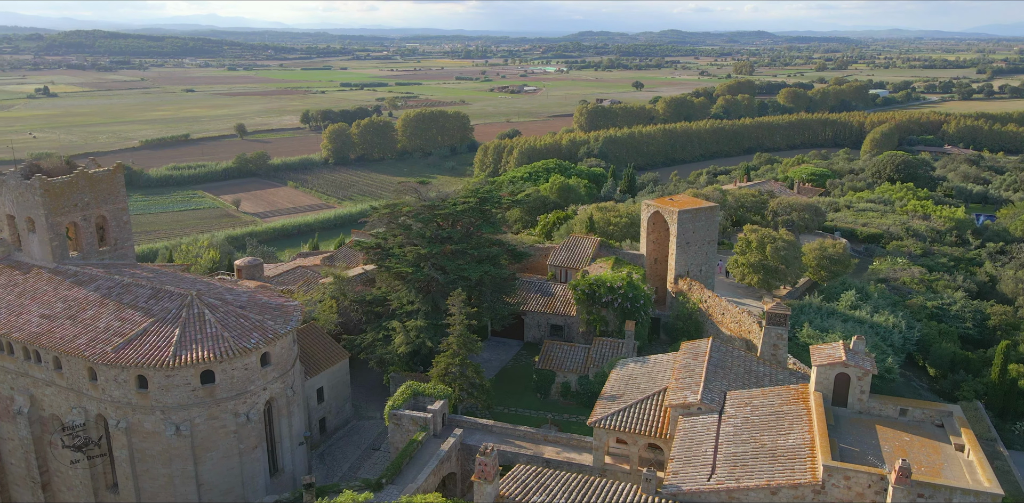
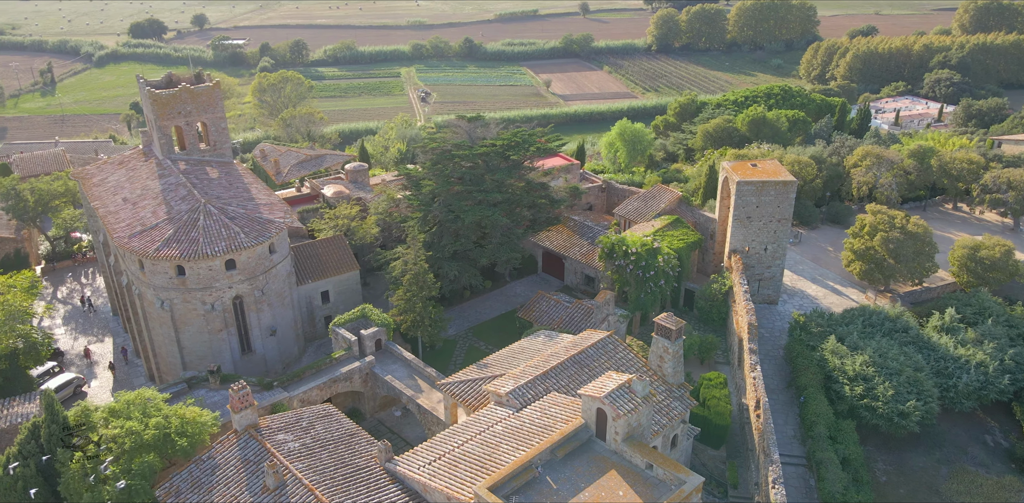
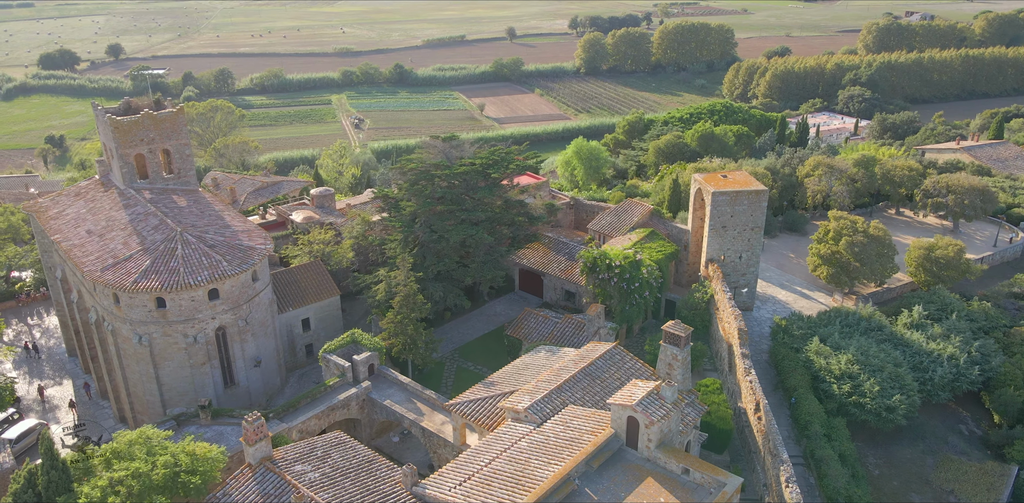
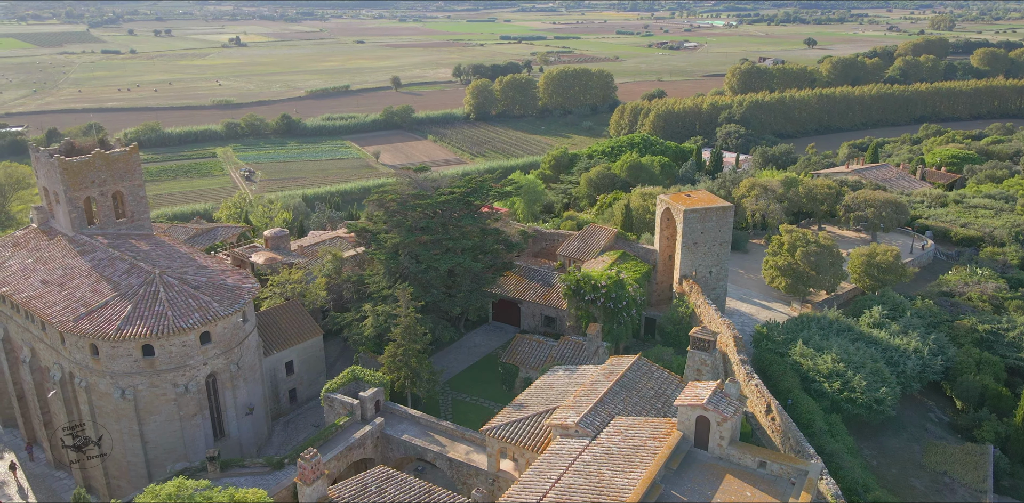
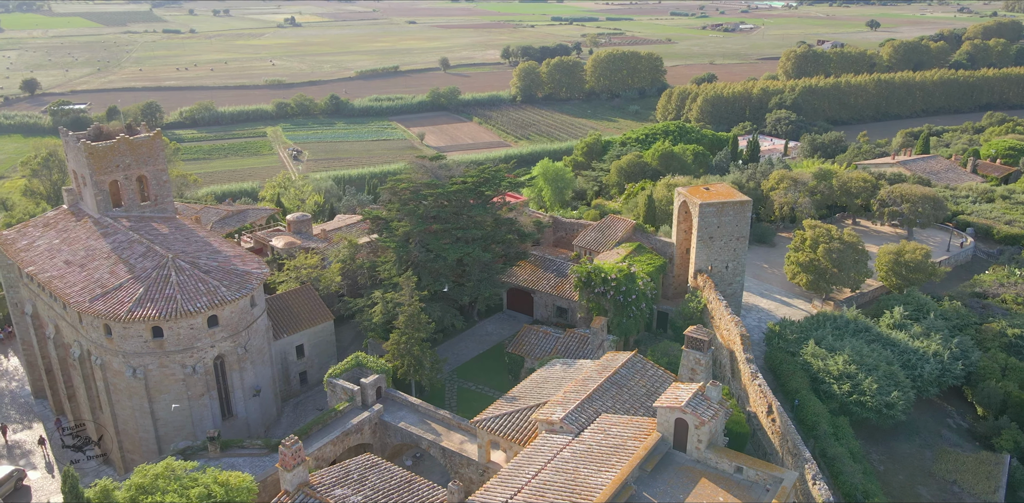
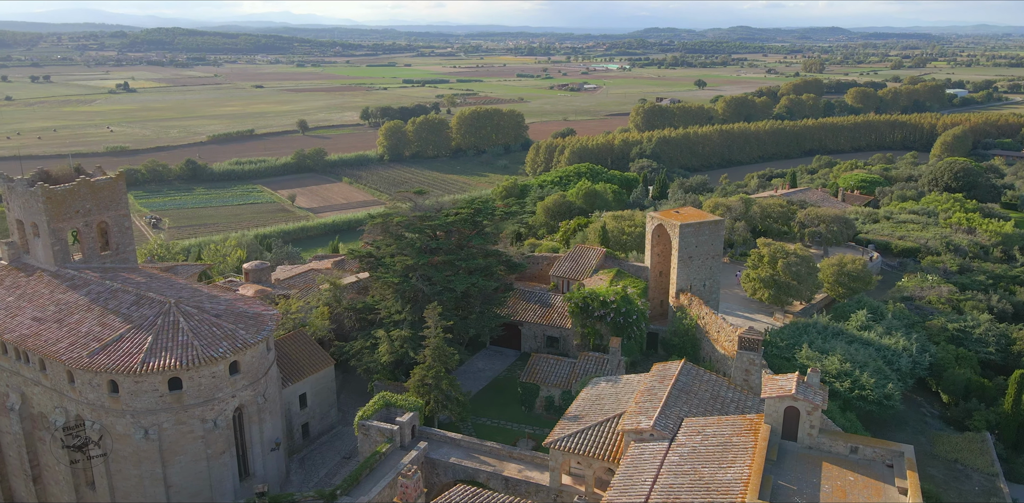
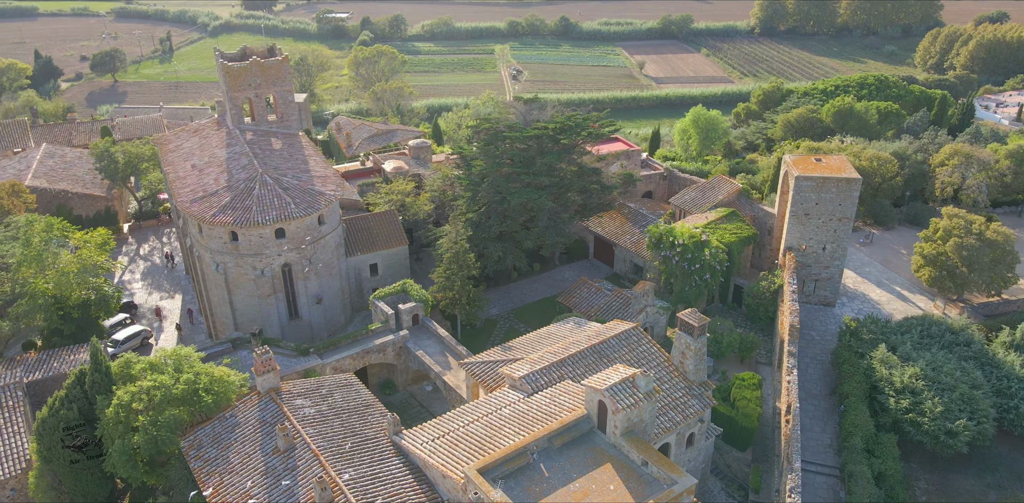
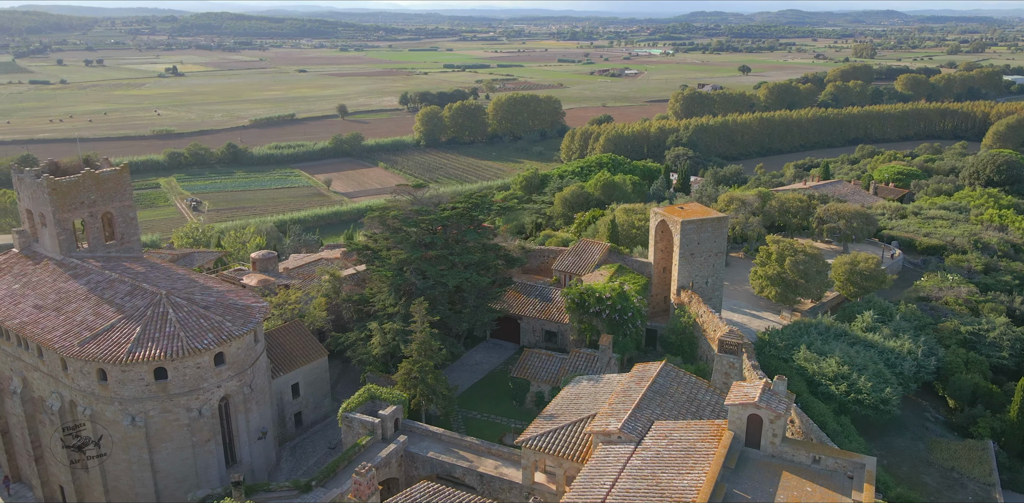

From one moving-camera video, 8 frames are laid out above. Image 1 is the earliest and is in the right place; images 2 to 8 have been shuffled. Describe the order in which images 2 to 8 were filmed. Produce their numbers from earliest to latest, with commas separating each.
6, 8, 4, 5, 3, 2, 7
